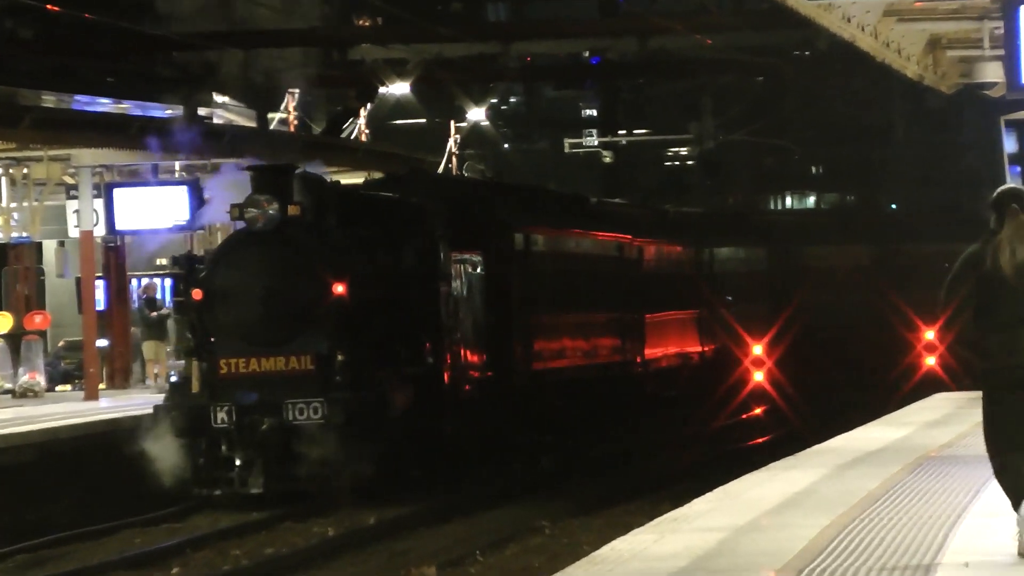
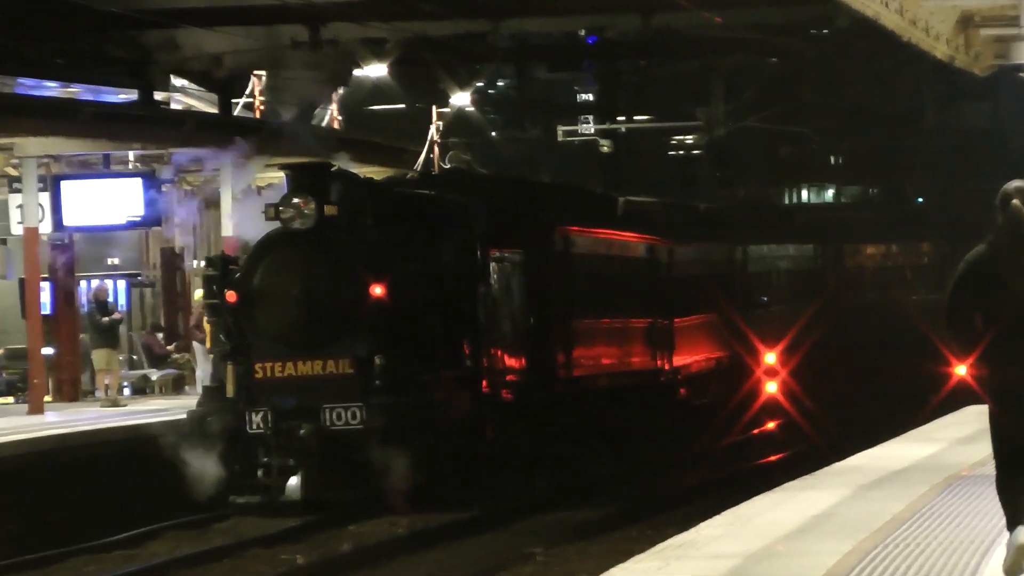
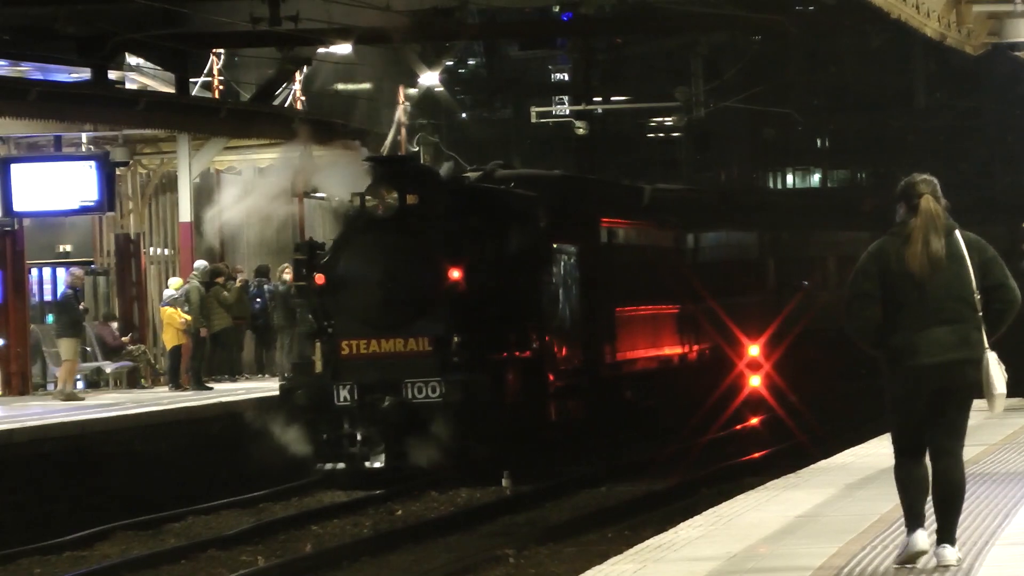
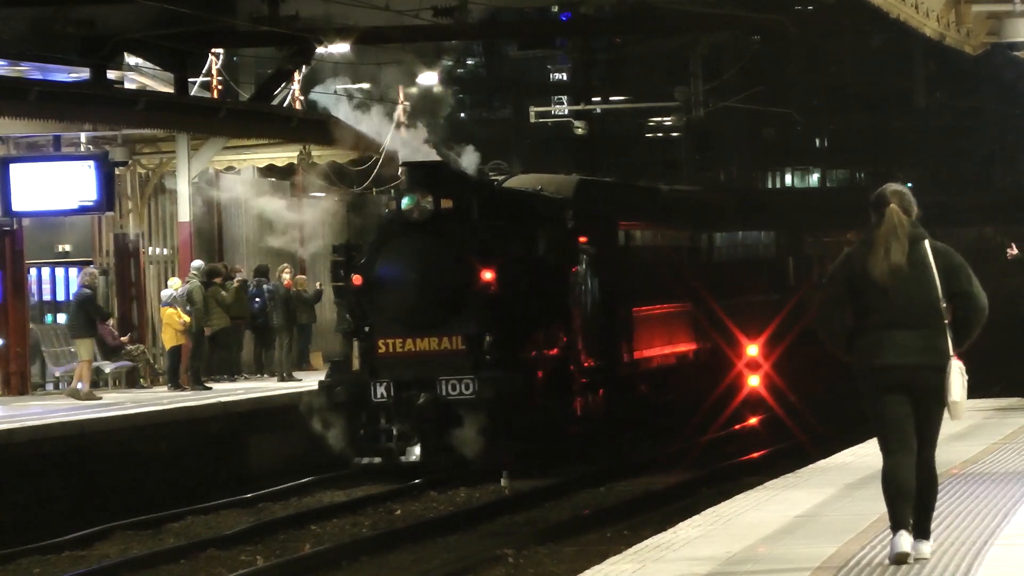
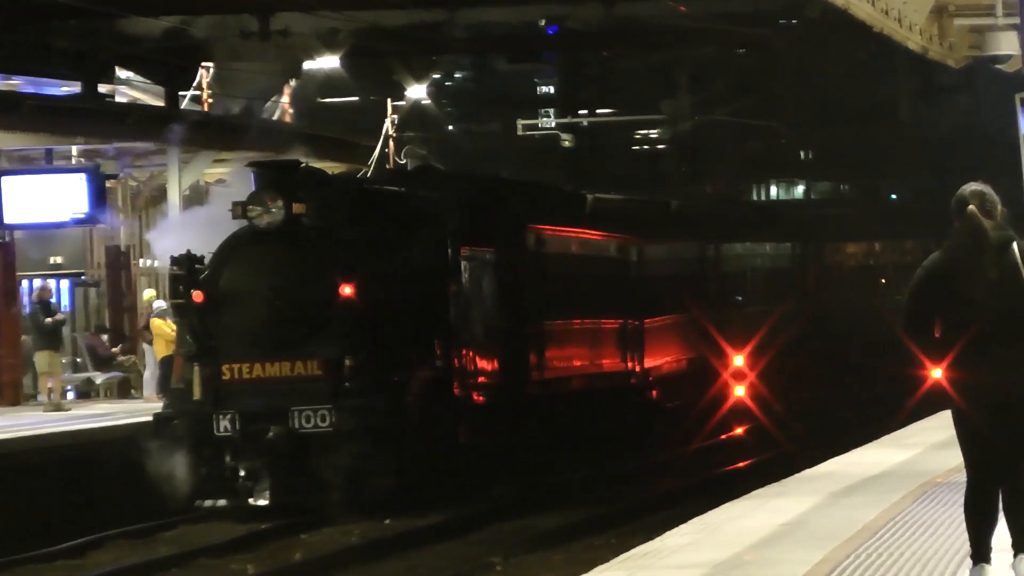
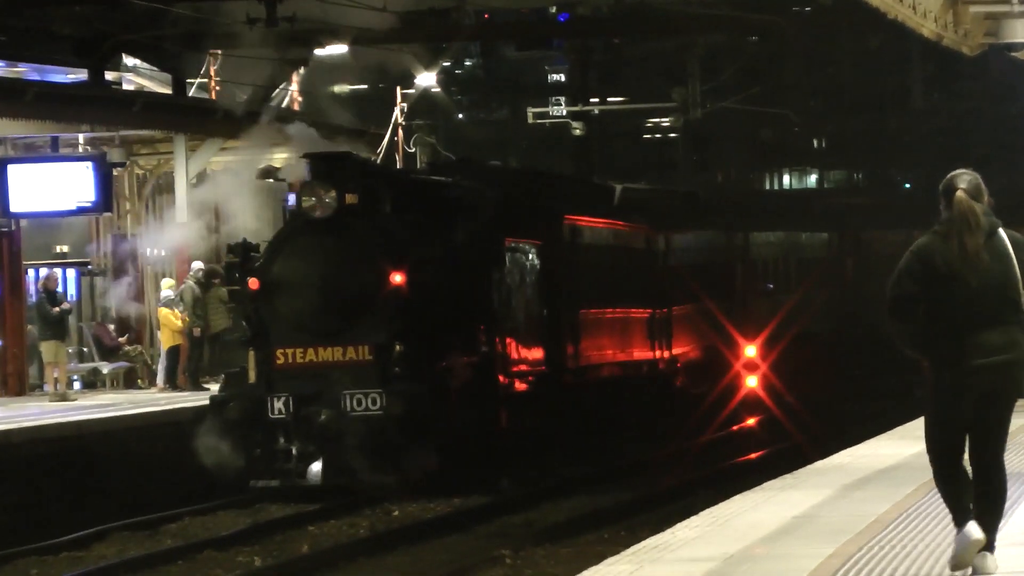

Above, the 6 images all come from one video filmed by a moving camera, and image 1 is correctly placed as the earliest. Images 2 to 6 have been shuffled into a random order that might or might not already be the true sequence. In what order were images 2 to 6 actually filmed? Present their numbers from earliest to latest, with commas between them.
2, 5, 6, 3, 4
